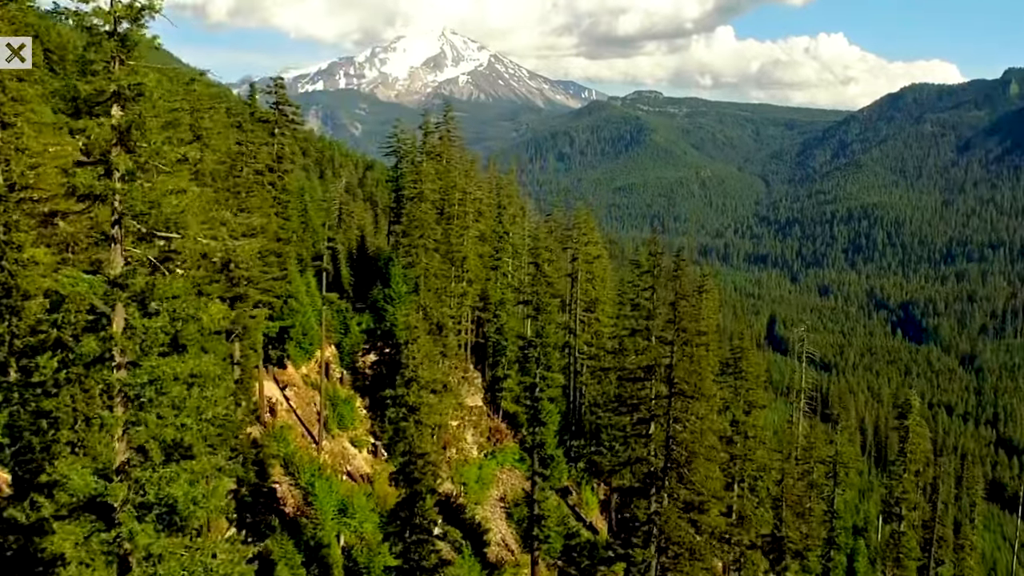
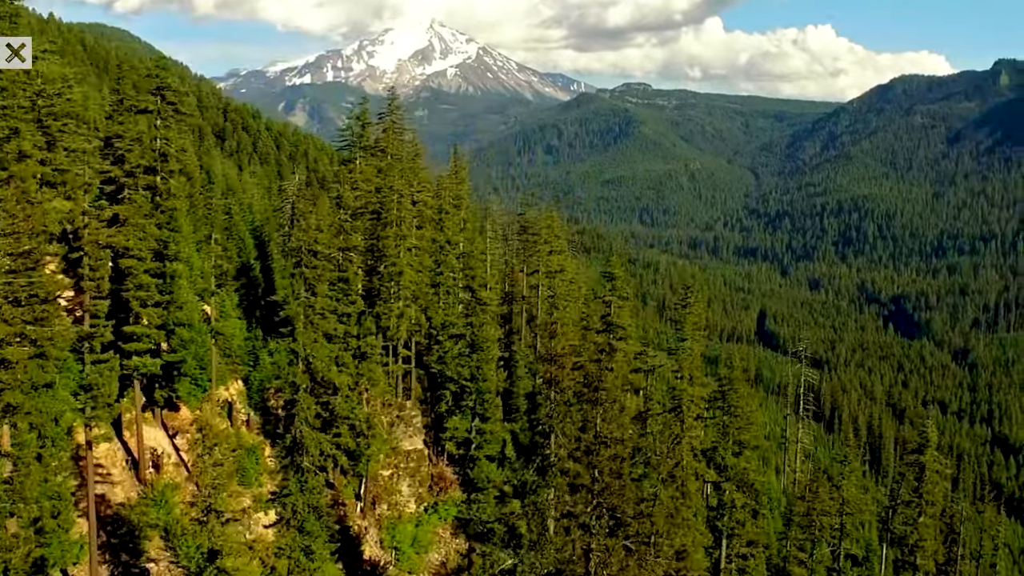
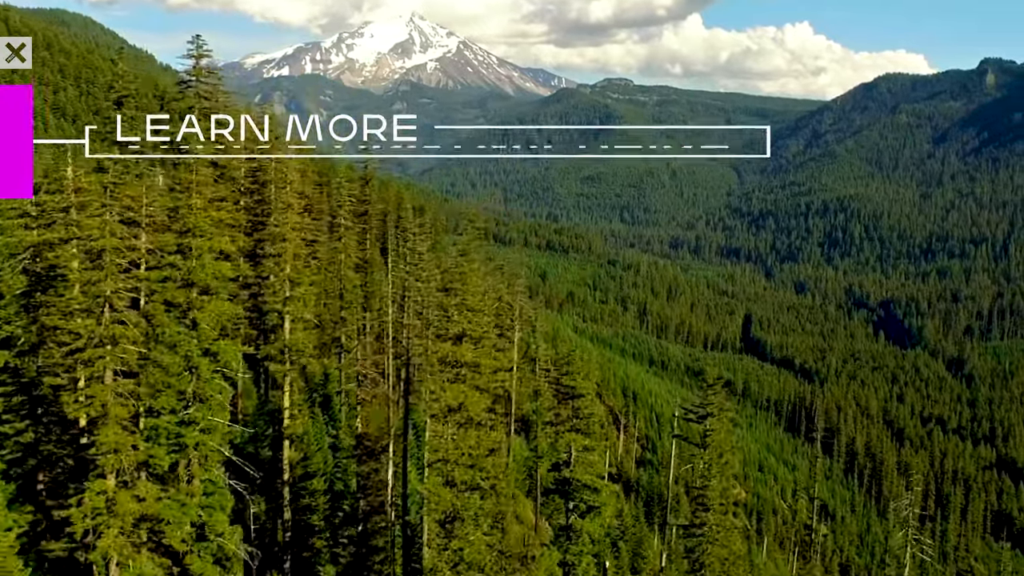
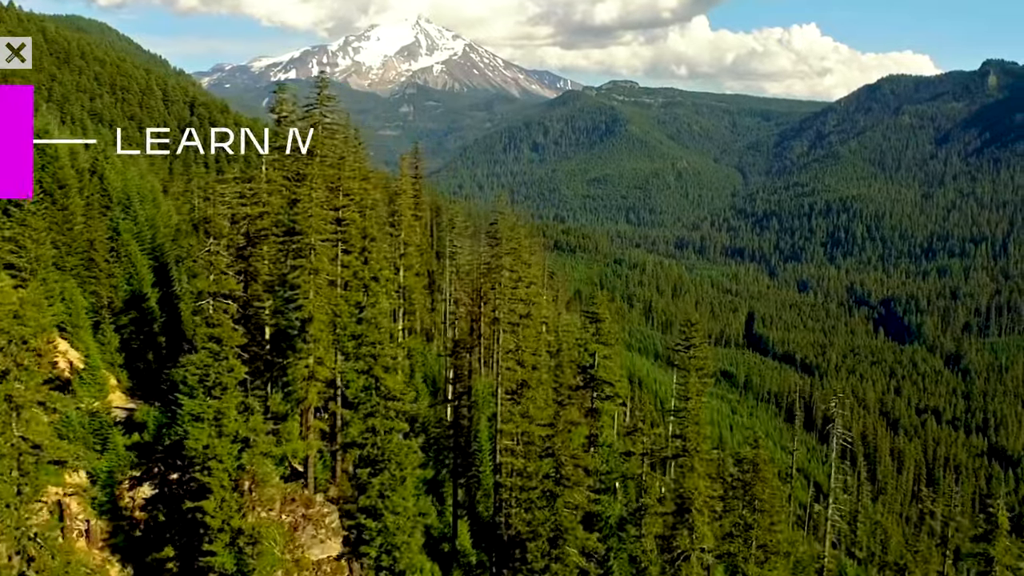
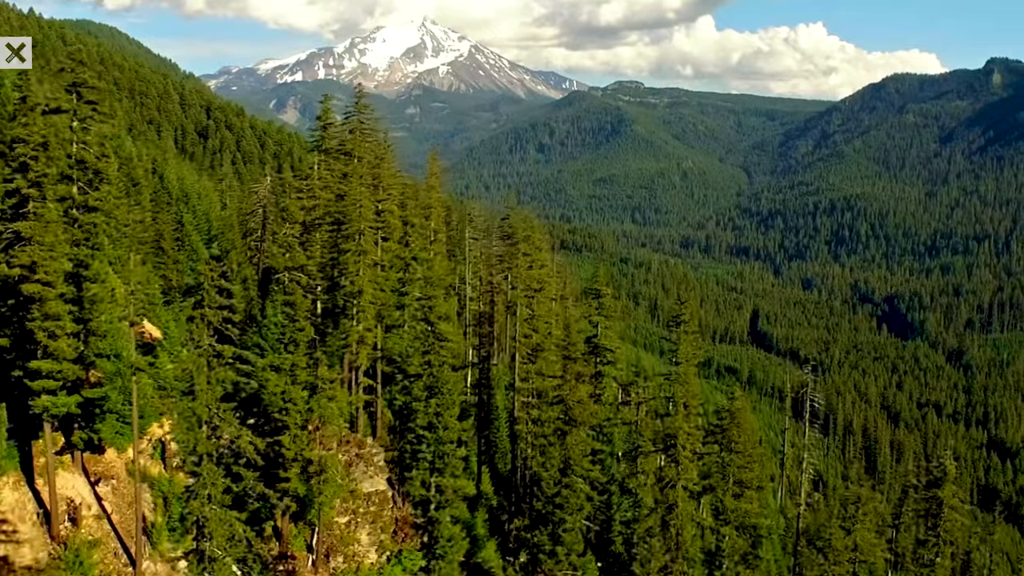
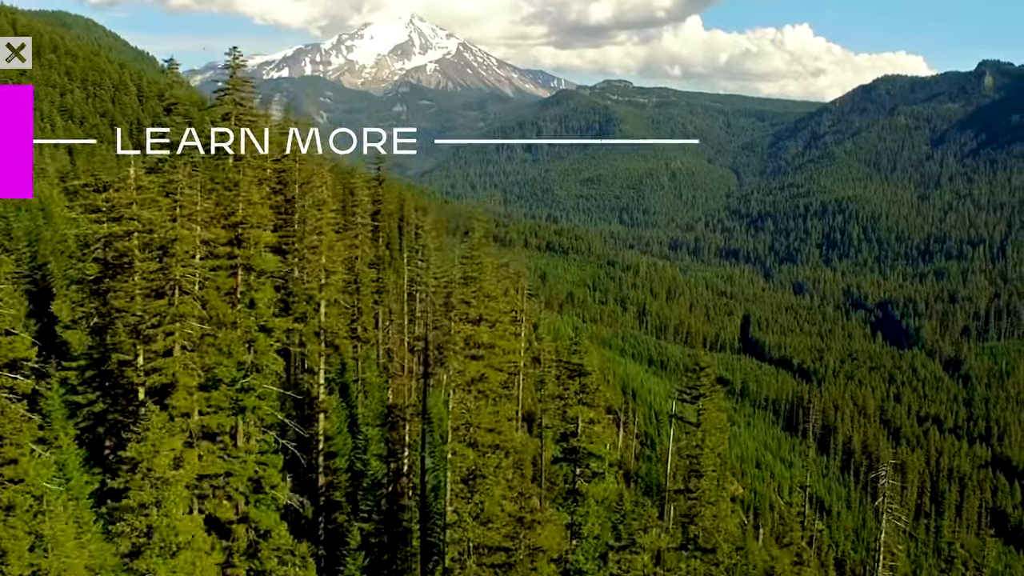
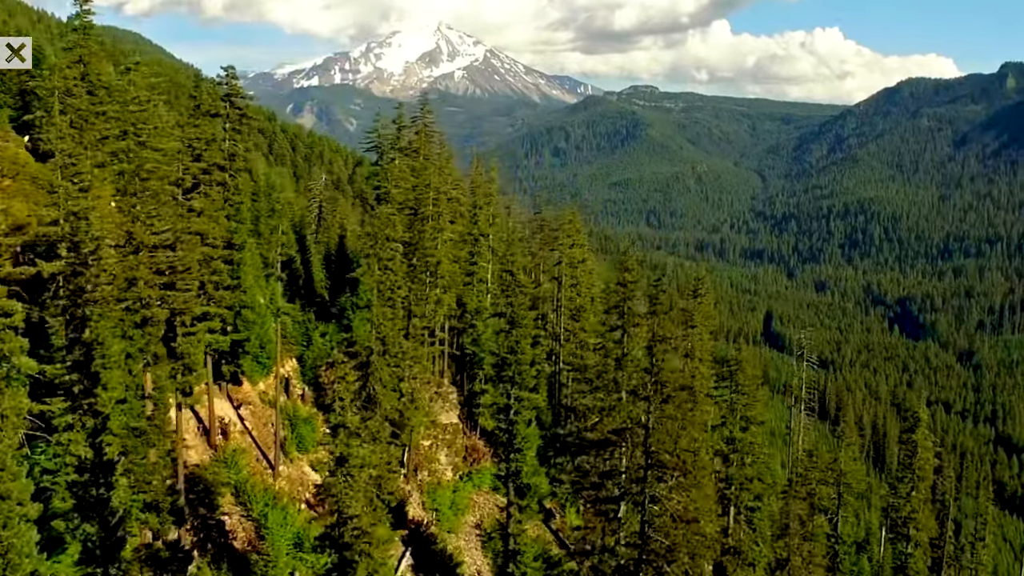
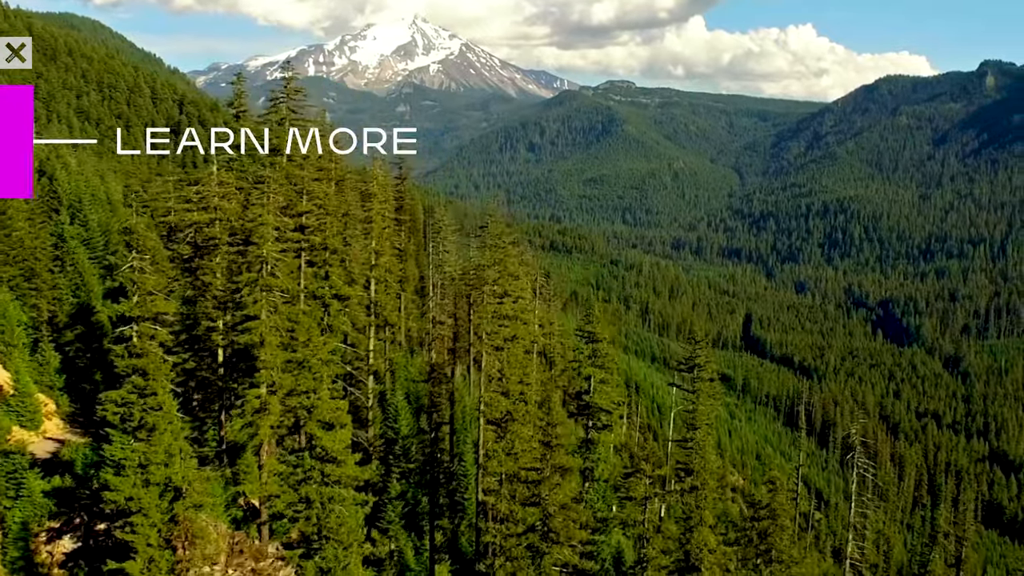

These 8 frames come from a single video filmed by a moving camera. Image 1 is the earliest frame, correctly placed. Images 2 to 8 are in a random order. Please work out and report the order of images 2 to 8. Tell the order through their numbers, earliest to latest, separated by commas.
7, 2, 5, 4, 8, 6, 3
